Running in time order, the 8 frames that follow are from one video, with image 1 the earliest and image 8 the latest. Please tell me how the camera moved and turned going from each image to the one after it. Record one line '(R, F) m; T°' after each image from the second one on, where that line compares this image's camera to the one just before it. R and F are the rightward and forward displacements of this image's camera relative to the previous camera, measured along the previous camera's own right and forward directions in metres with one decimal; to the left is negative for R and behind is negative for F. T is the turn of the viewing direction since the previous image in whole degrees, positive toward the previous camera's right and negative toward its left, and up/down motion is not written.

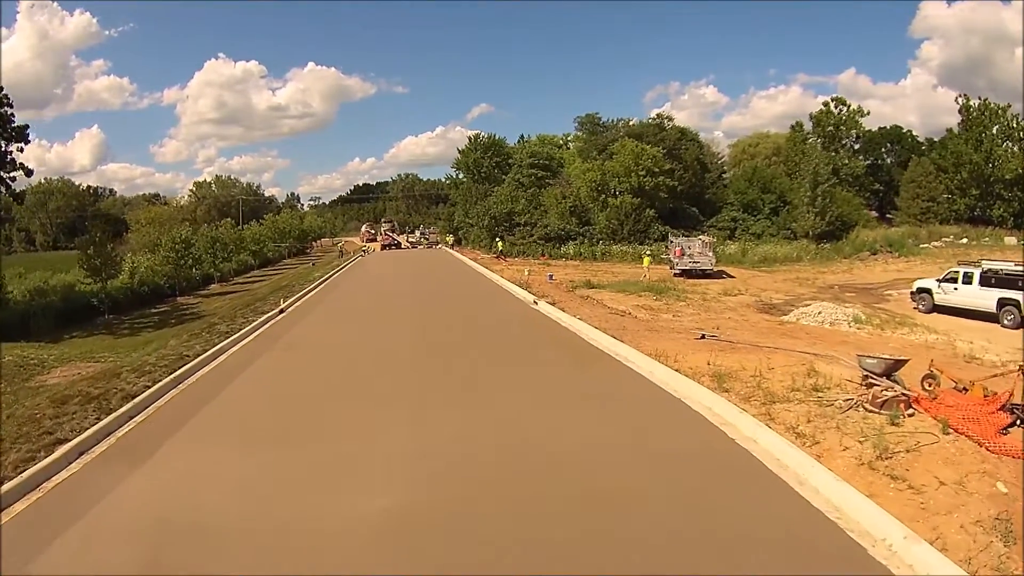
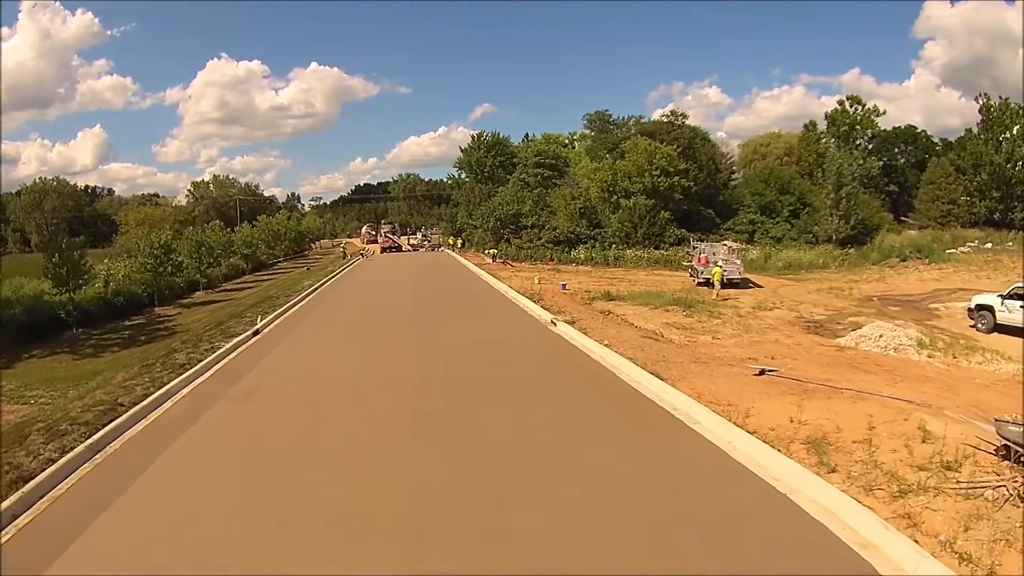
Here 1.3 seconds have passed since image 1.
(-0.3, +2.4) m; 0°
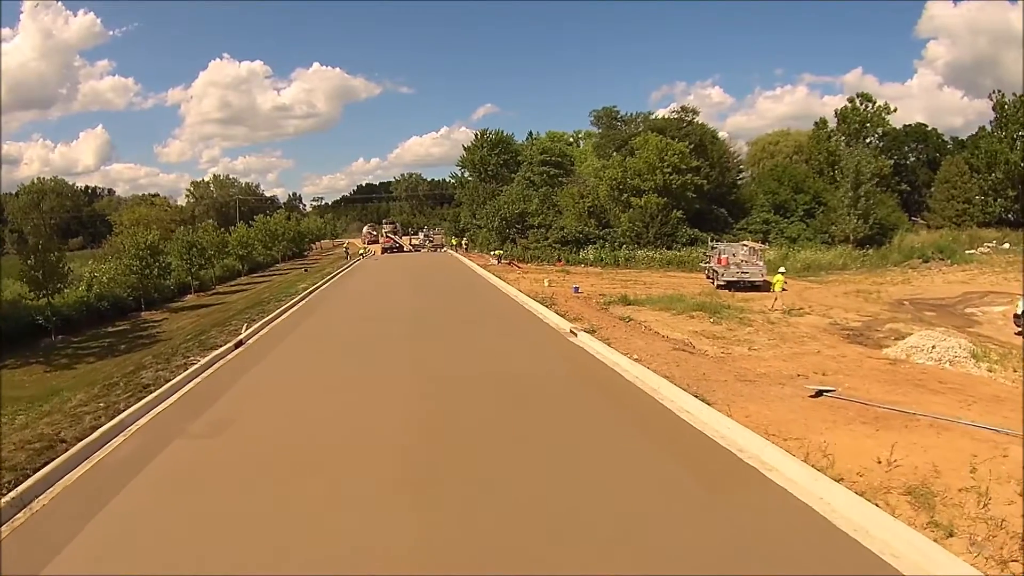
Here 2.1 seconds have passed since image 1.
(-0.2, +1.6) m; 0°
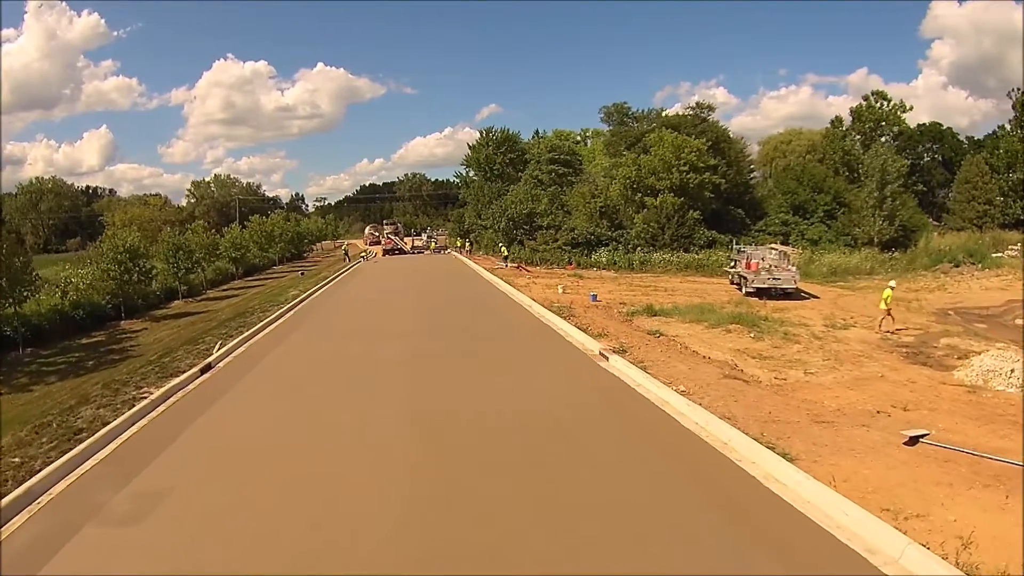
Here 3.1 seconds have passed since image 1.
(-0.2, +2.0) m; 0°
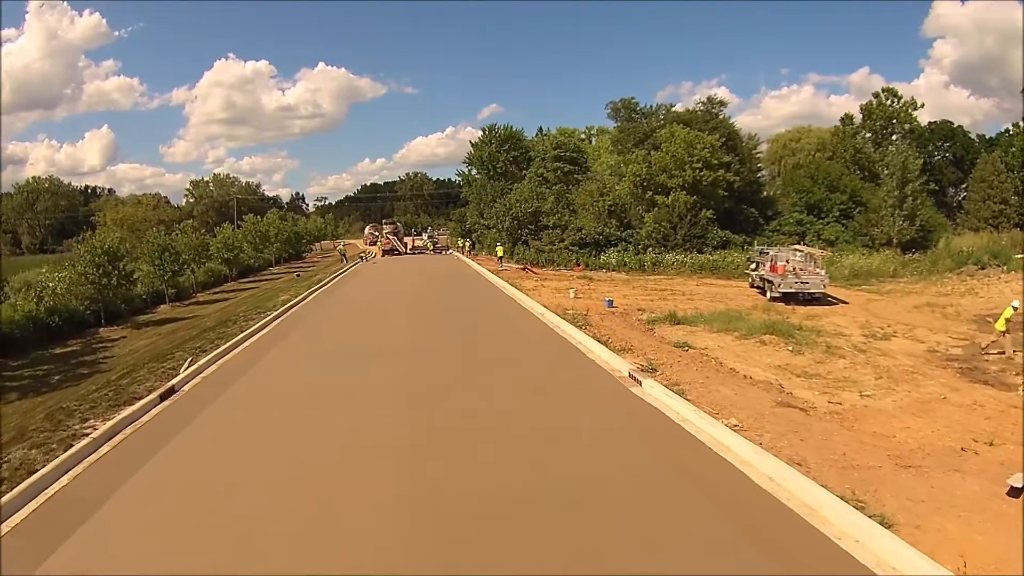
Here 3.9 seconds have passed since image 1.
(-0.2, +1.5) m; 0°
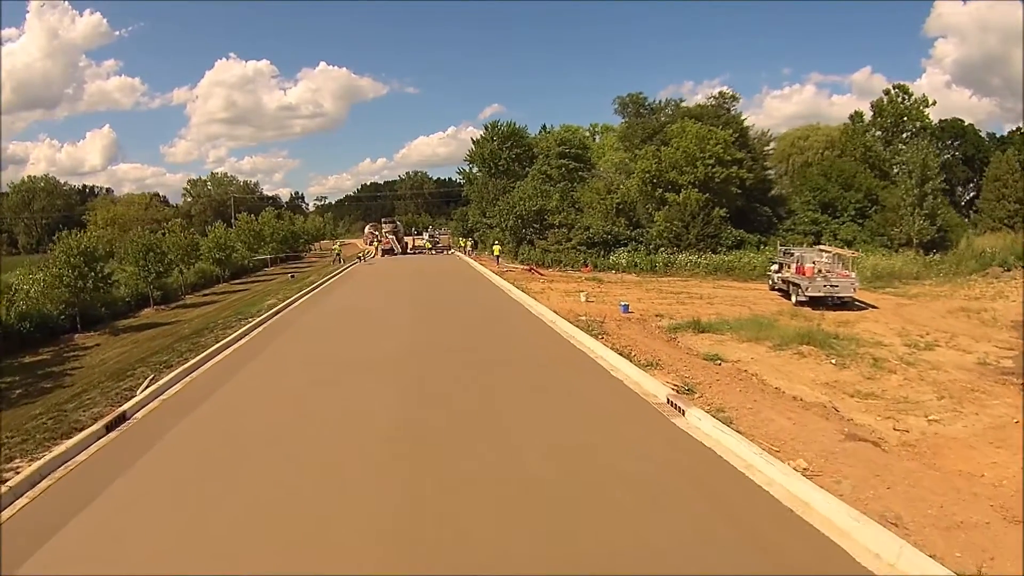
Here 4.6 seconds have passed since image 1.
(-0.1, +1.5) m; 0°
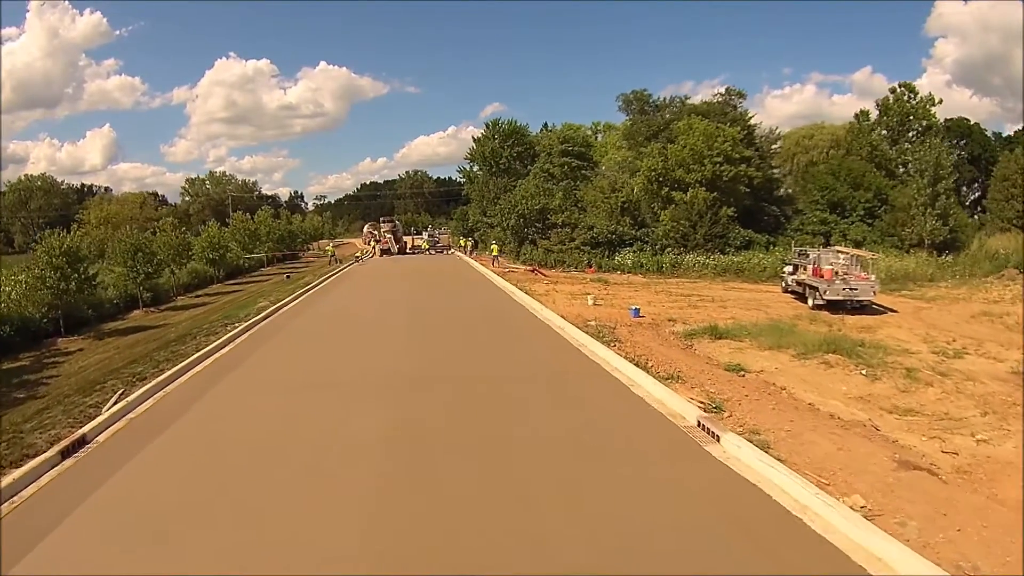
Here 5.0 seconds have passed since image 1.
(-0.1, +0.9) m; 0°
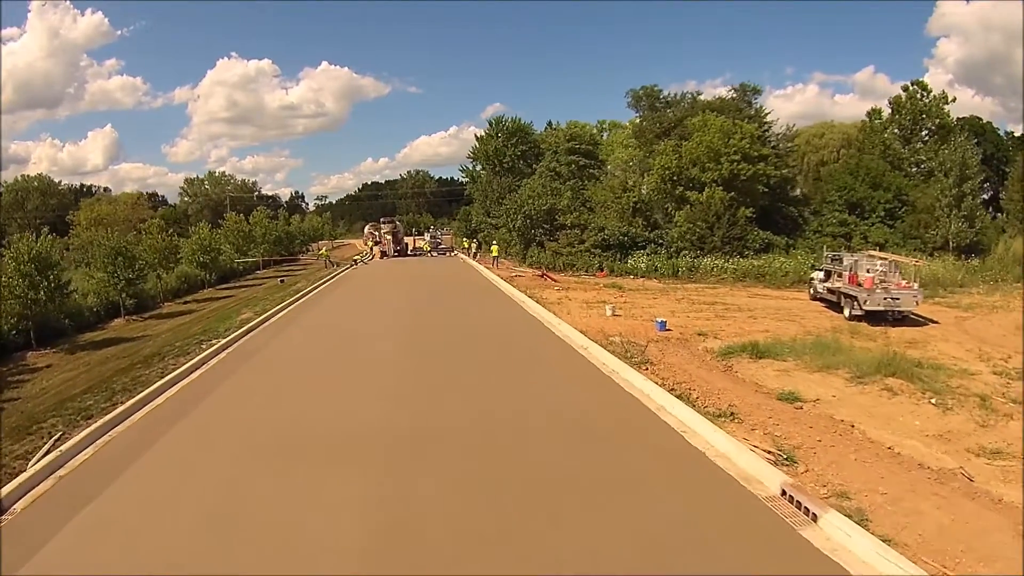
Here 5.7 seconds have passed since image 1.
(-0.2, +1.5) m; 0°
